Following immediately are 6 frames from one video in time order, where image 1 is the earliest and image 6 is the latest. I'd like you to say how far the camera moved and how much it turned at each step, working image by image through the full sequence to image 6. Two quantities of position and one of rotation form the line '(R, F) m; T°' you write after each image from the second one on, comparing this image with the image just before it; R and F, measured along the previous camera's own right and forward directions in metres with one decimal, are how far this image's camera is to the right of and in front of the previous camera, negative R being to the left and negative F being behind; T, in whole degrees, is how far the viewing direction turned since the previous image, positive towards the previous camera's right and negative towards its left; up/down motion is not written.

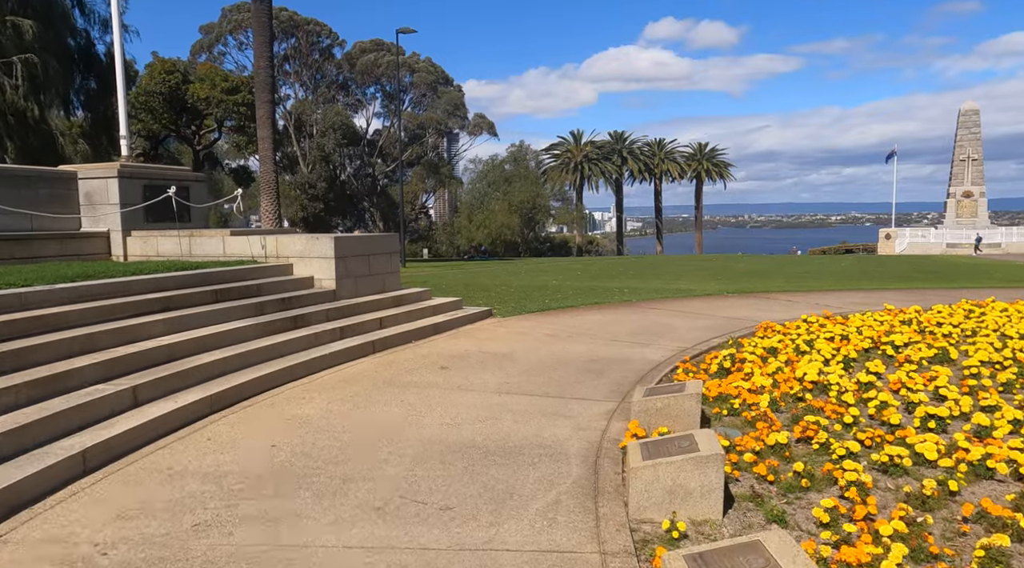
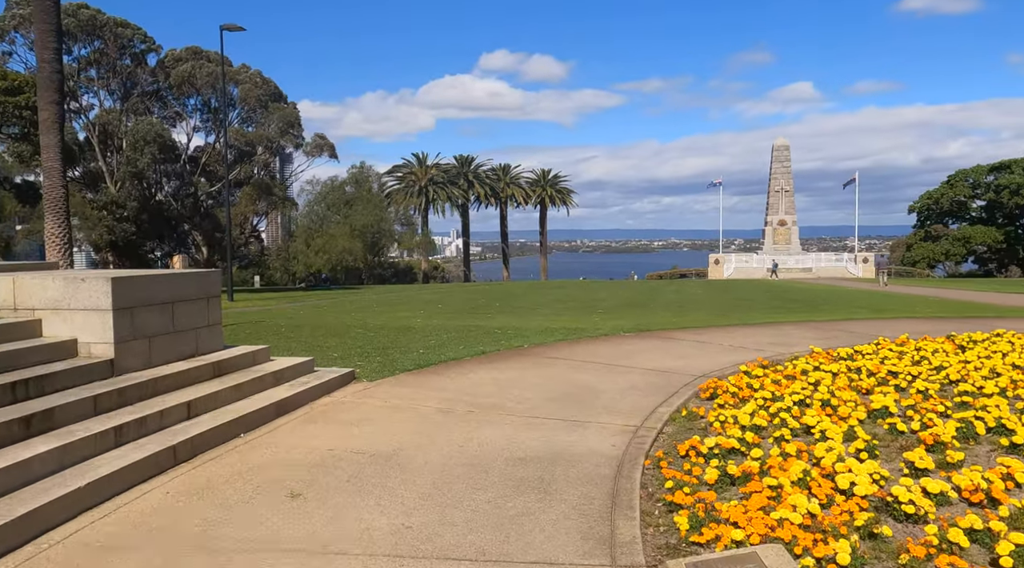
(-0.4, +3.2) m; +11°
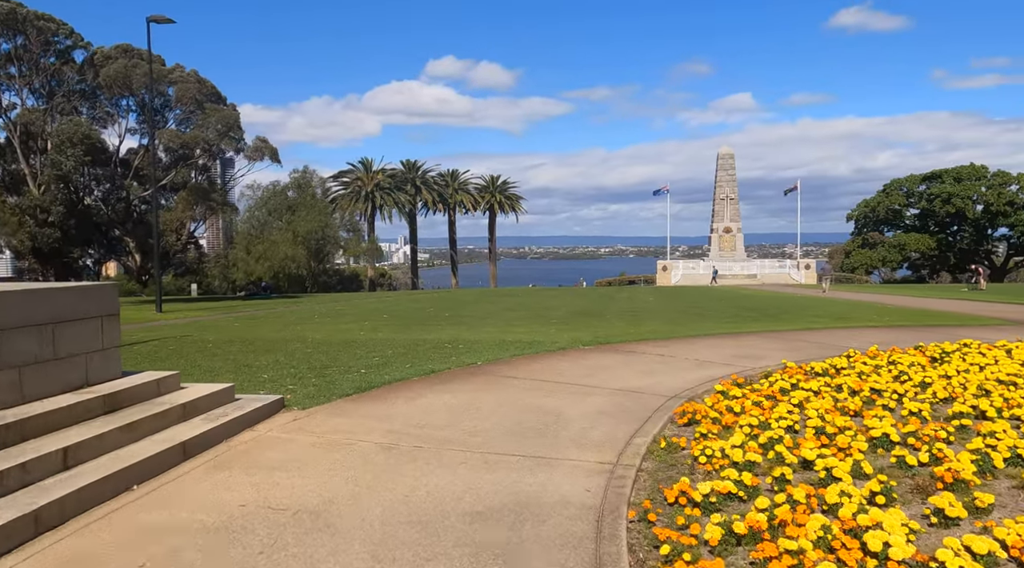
(-0.1, +1.1) m; +4°
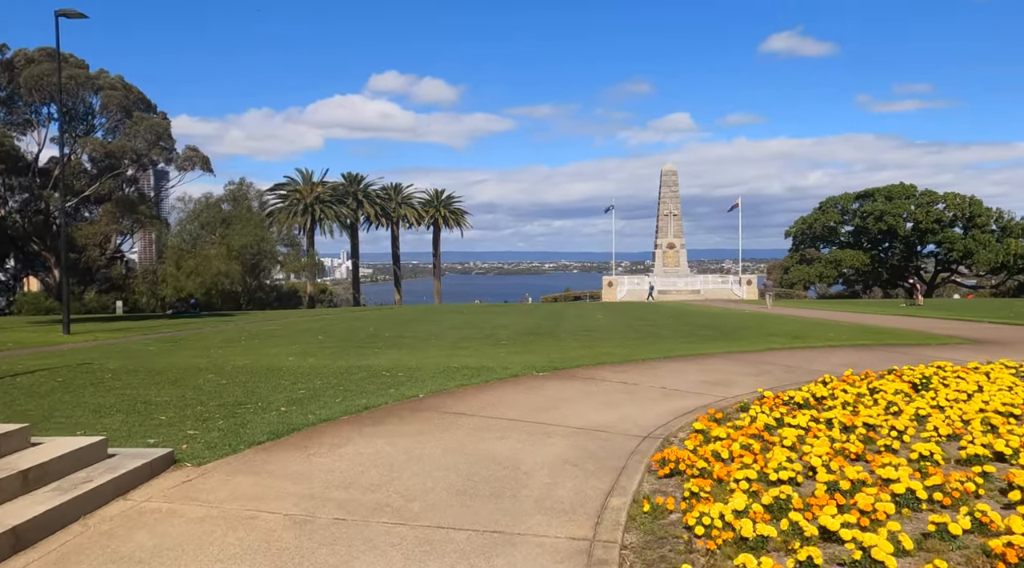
(0.0, +1.4) m; +4°
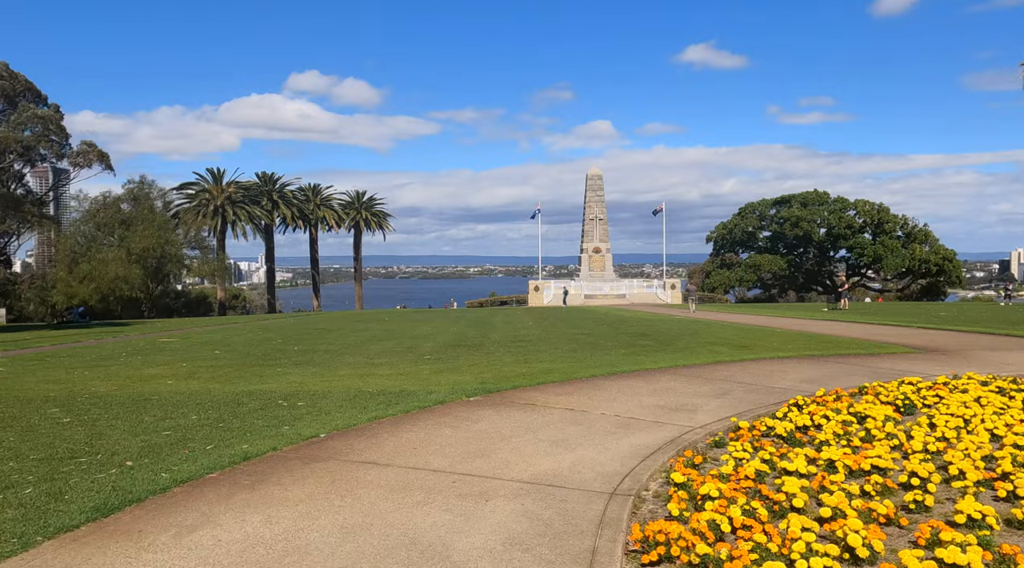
(0.0, +2.0) m; +5°
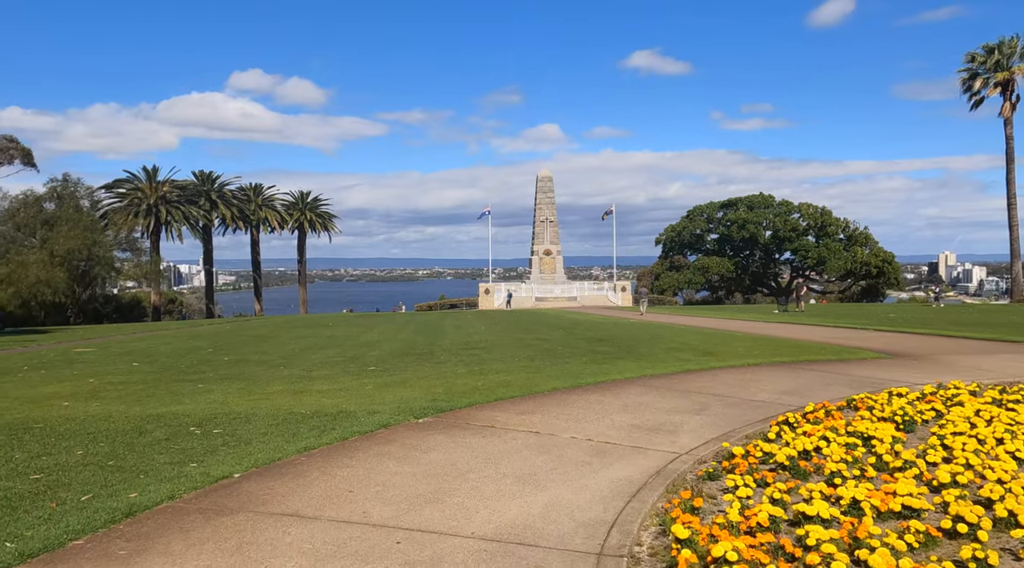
(-0.1, +1.4) m; +4°
